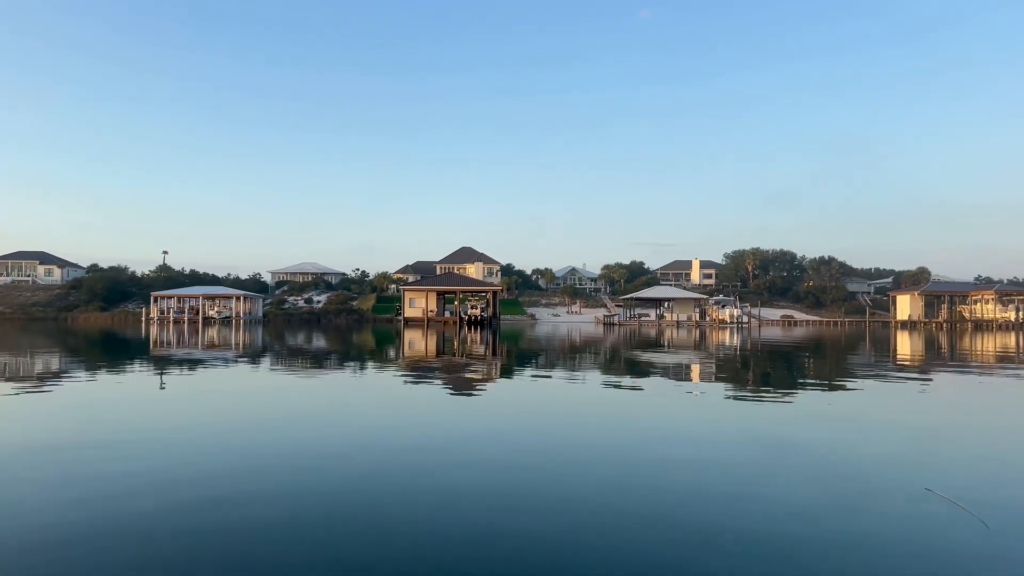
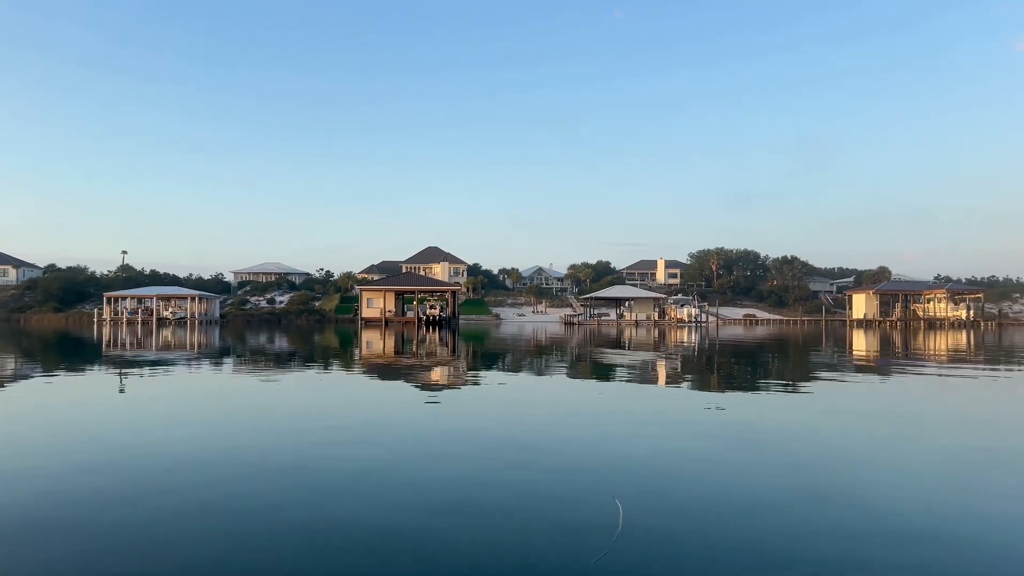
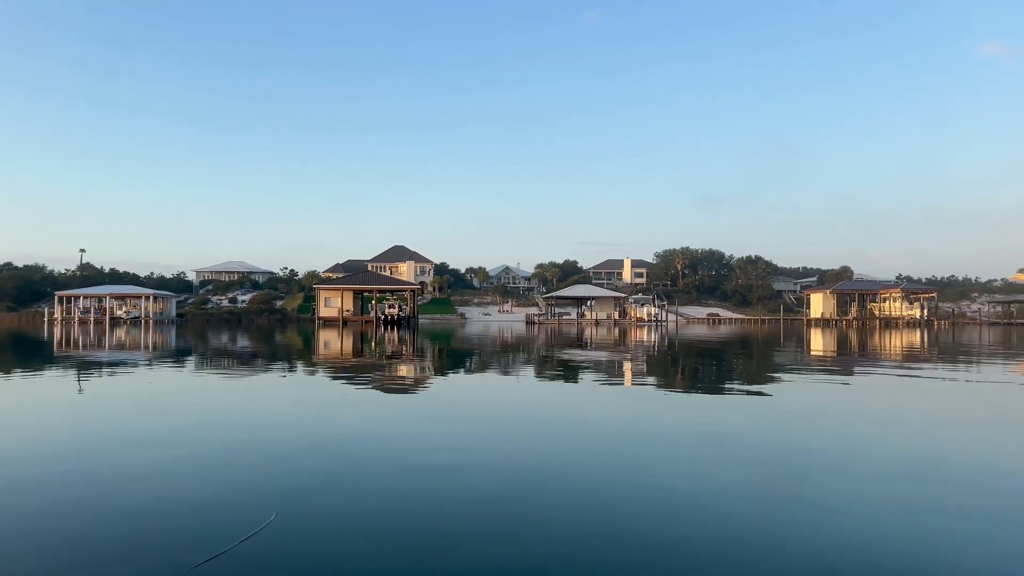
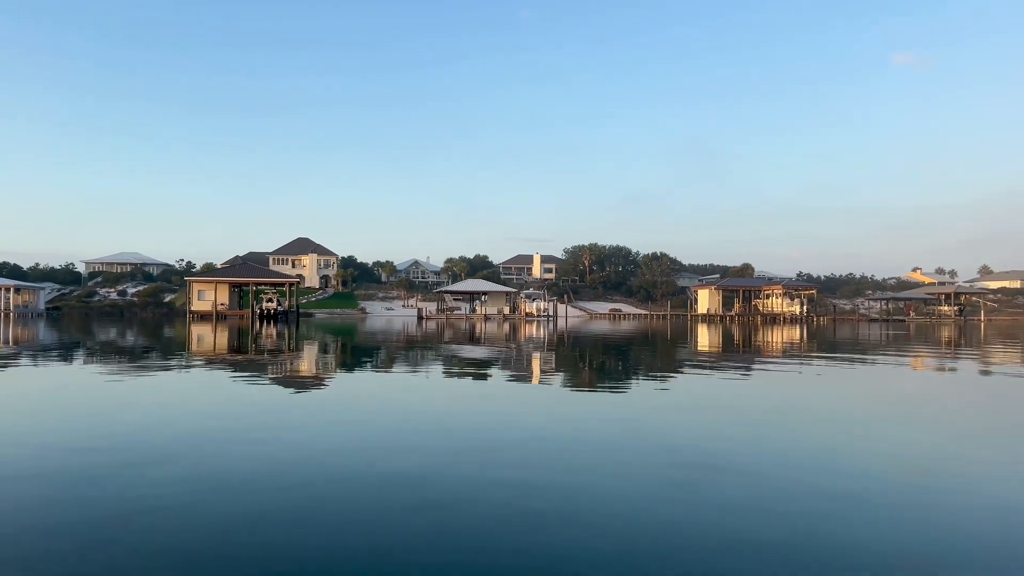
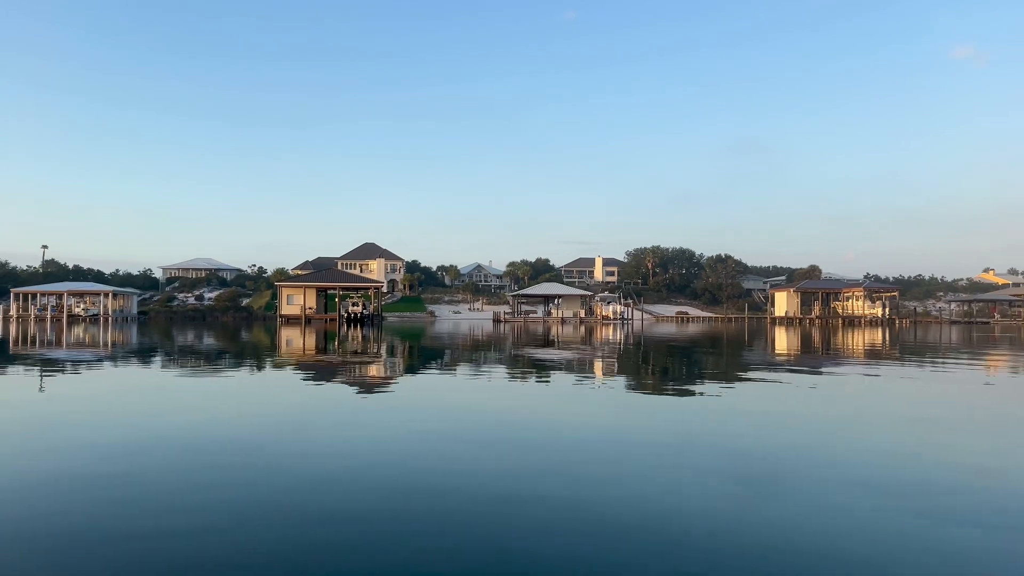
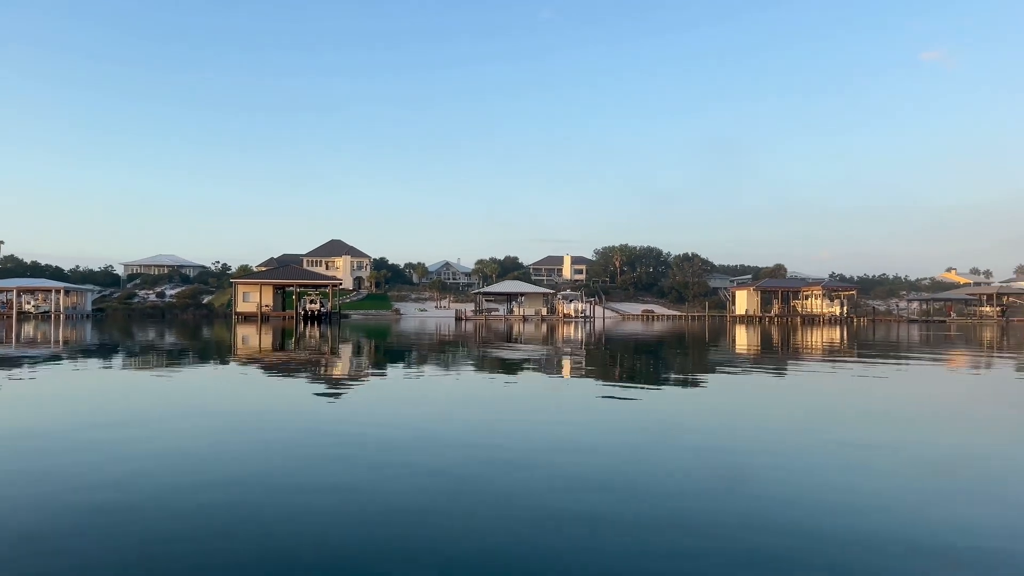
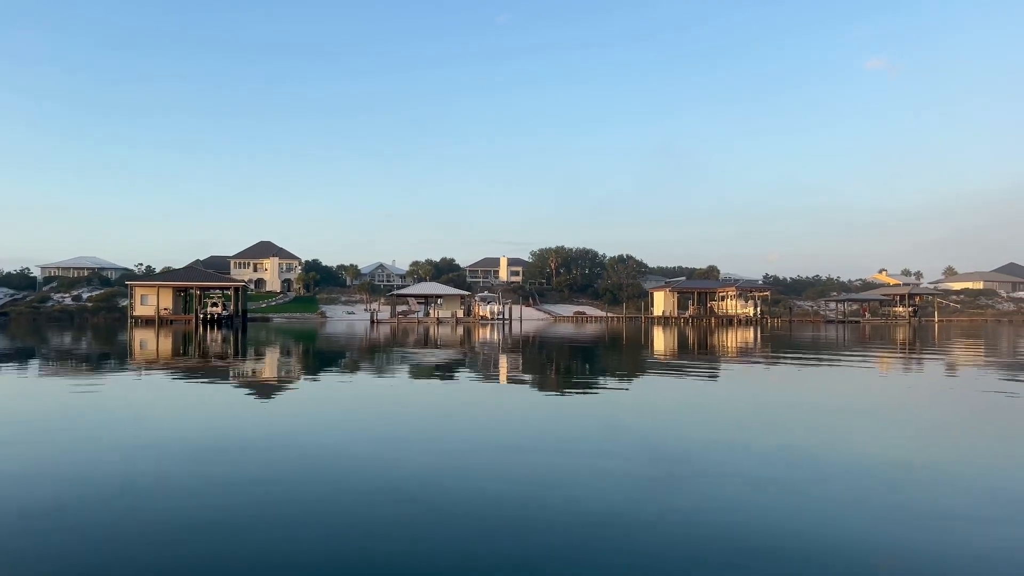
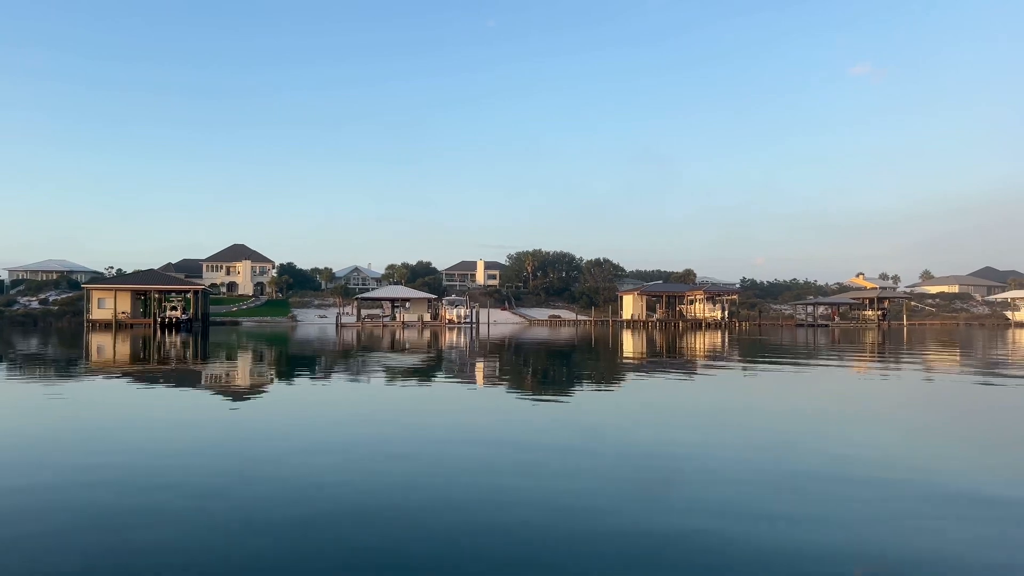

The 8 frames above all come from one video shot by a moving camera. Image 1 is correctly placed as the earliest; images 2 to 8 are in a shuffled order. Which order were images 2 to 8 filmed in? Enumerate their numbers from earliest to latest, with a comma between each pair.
2, 3, 5, 6, 4, 7, 8
